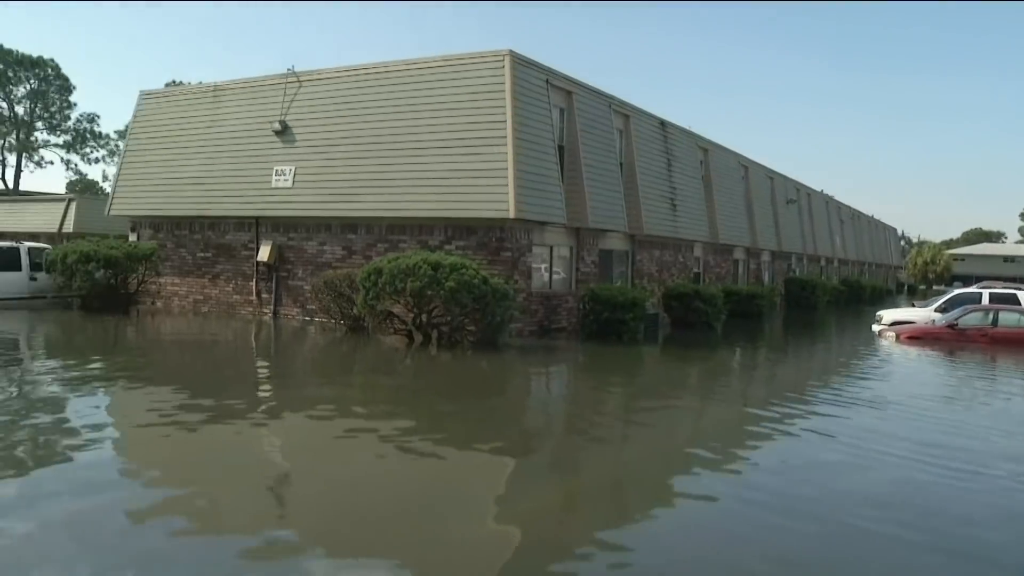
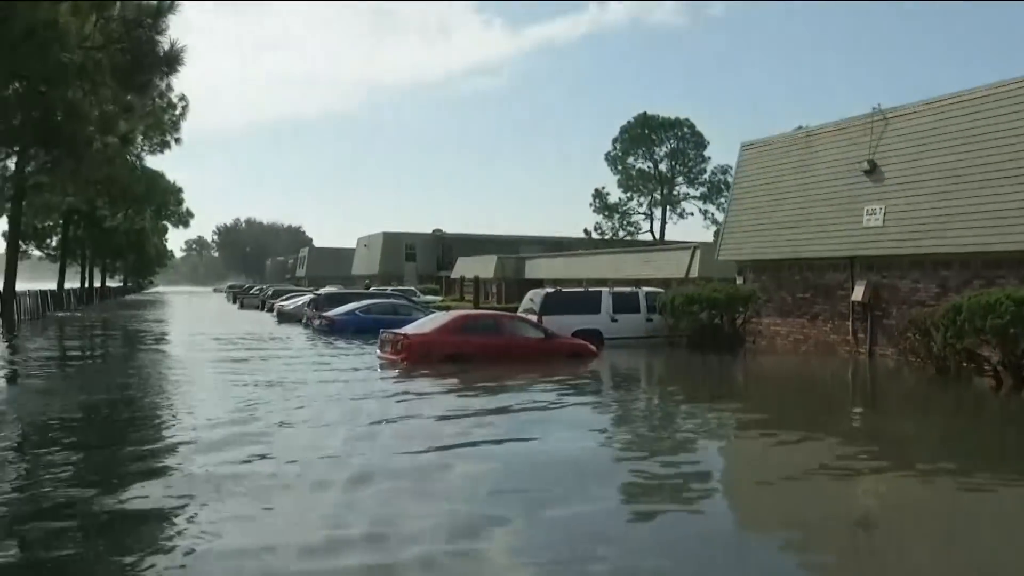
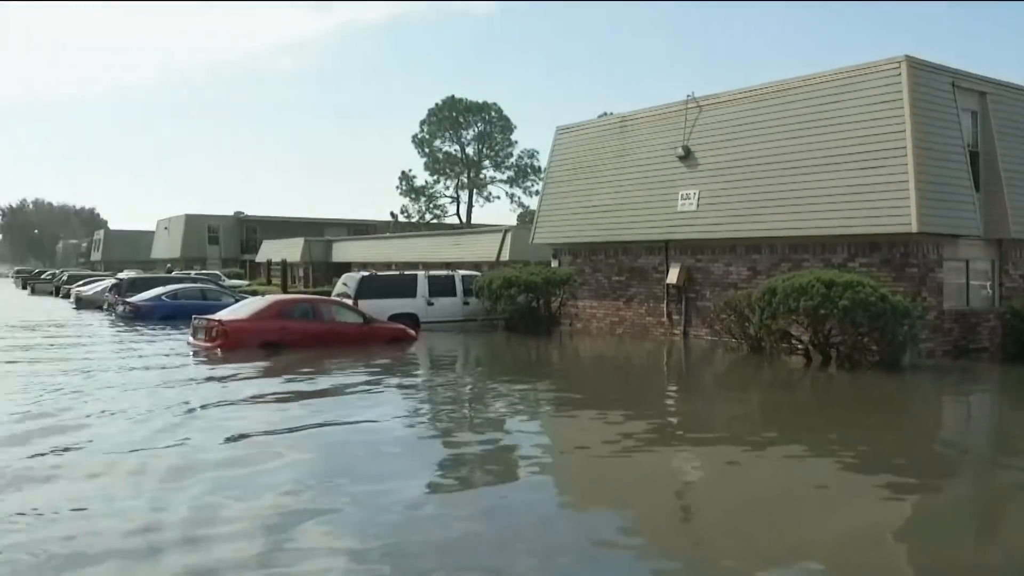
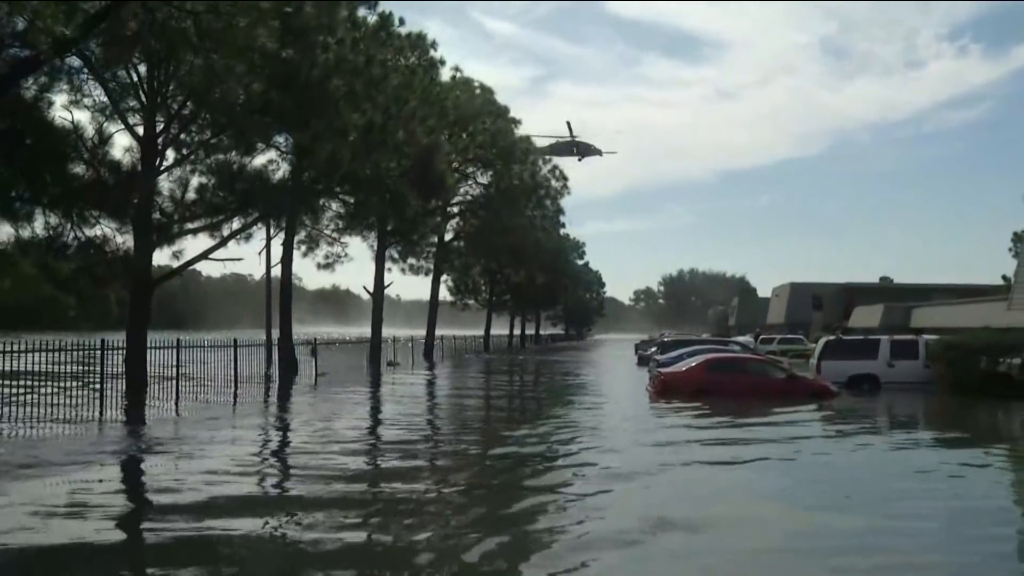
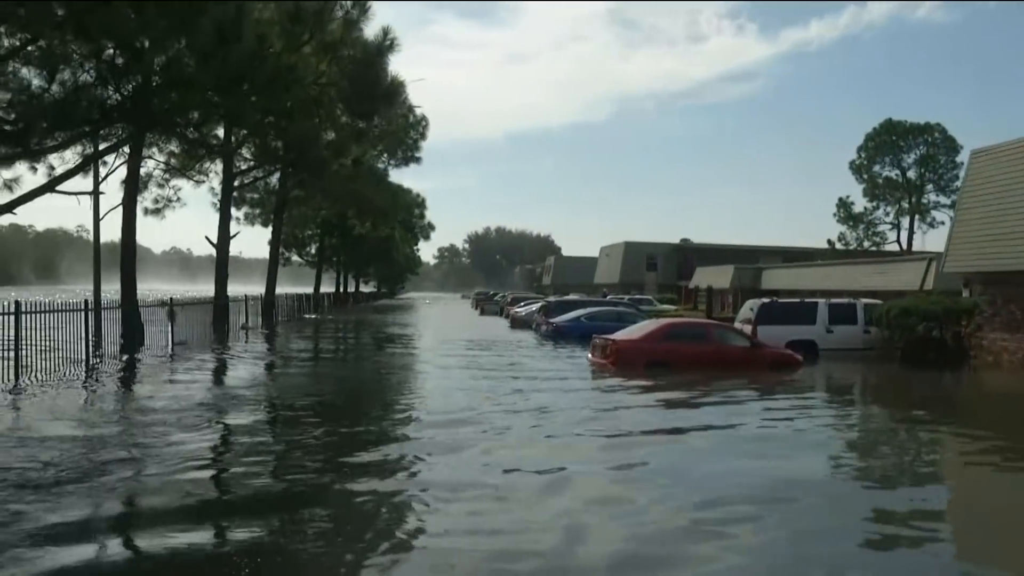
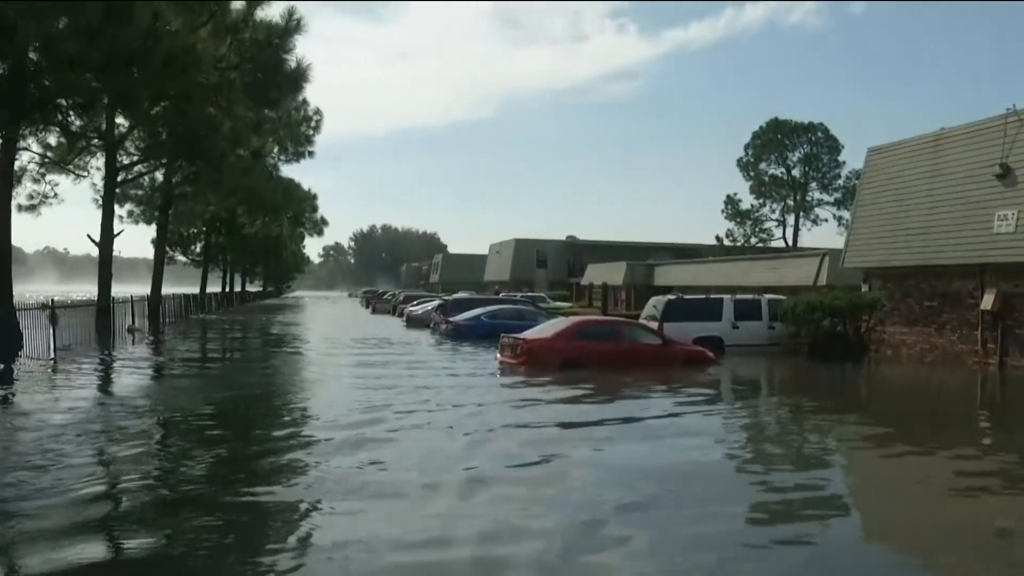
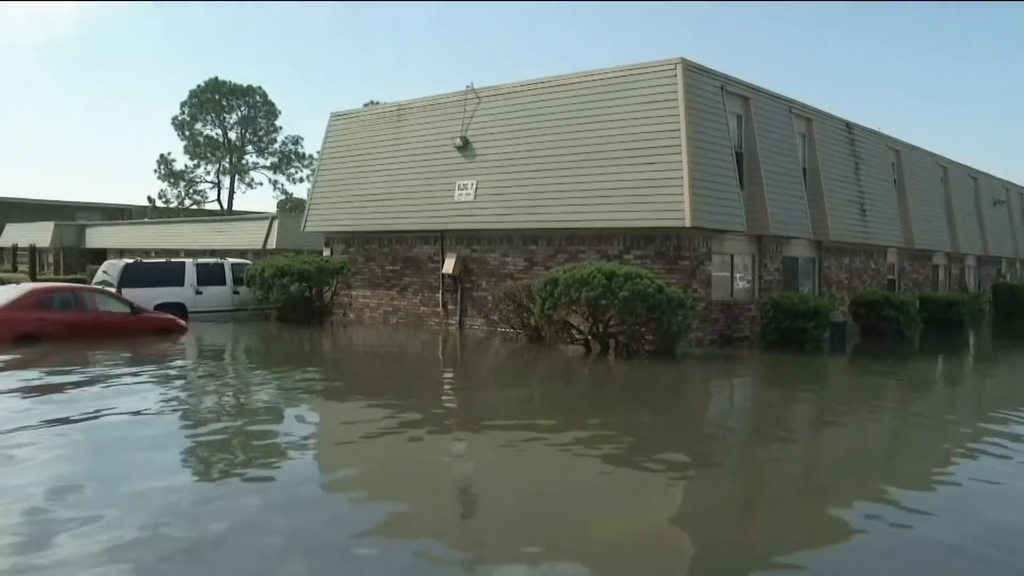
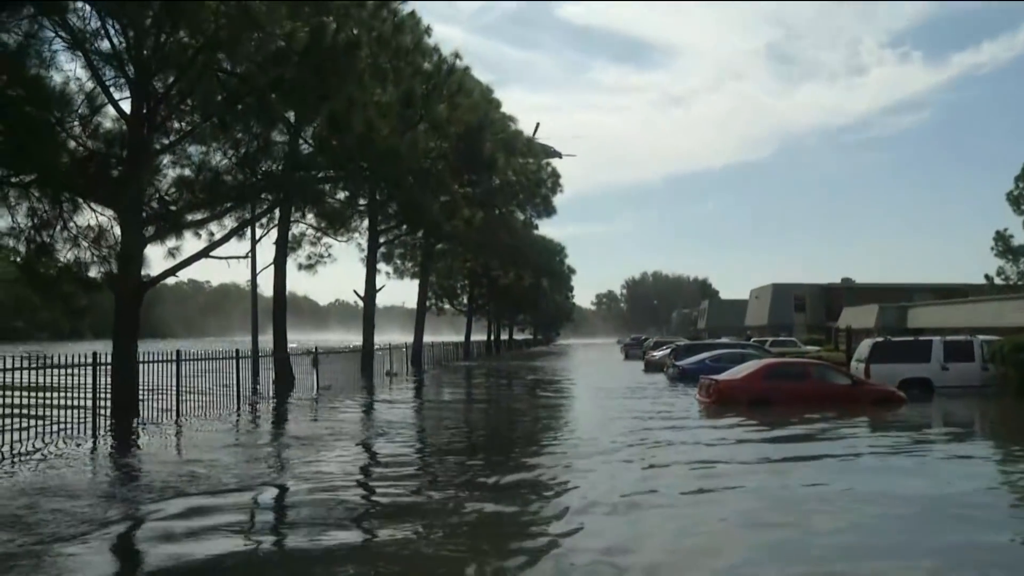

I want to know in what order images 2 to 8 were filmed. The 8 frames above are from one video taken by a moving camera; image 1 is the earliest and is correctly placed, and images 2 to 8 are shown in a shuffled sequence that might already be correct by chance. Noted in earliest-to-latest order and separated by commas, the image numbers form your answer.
7, 3, 2, 6, 5, 8, 4
